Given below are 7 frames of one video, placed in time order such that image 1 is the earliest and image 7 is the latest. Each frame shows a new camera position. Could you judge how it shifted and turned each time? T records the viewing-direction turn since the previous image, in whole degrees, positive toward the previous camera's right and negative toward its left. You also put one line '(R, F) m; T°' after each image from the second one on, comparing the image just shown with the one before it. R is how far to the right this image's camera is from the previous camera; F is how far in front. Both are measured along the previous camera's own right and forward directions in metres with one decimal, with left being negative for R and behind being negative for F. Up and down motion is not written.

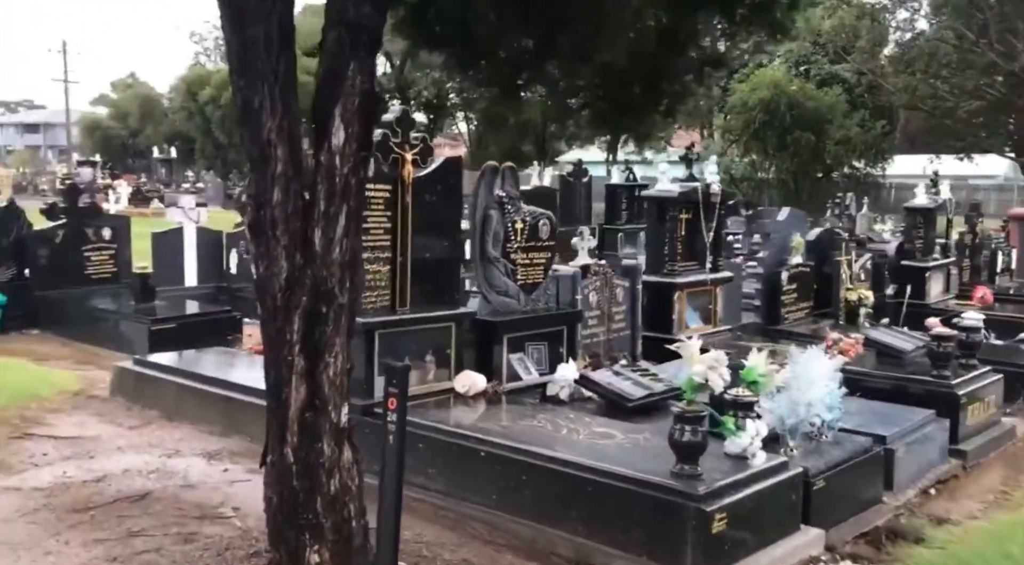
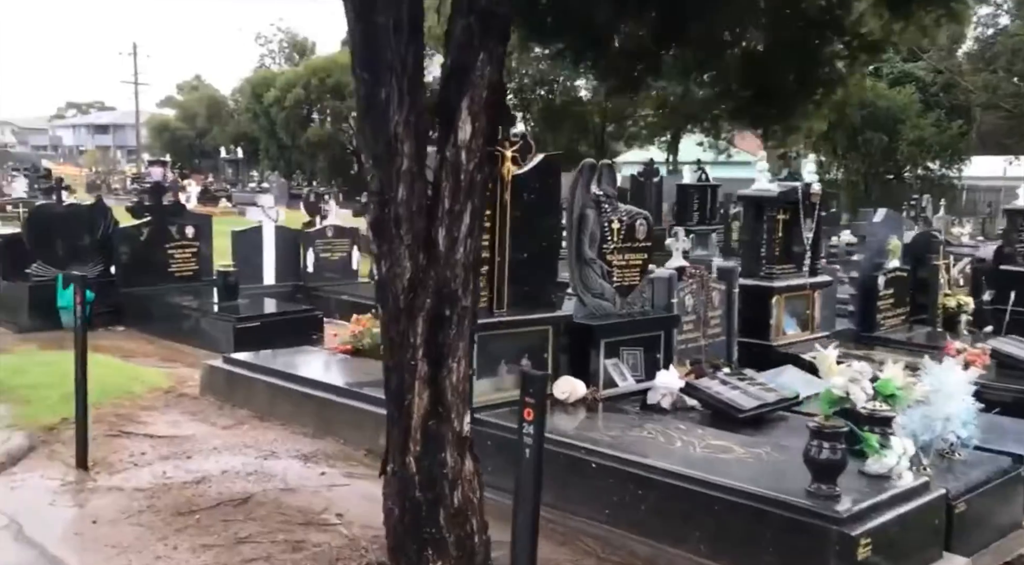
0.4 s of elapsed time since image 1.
(-0.3, +0.2) m; -3°
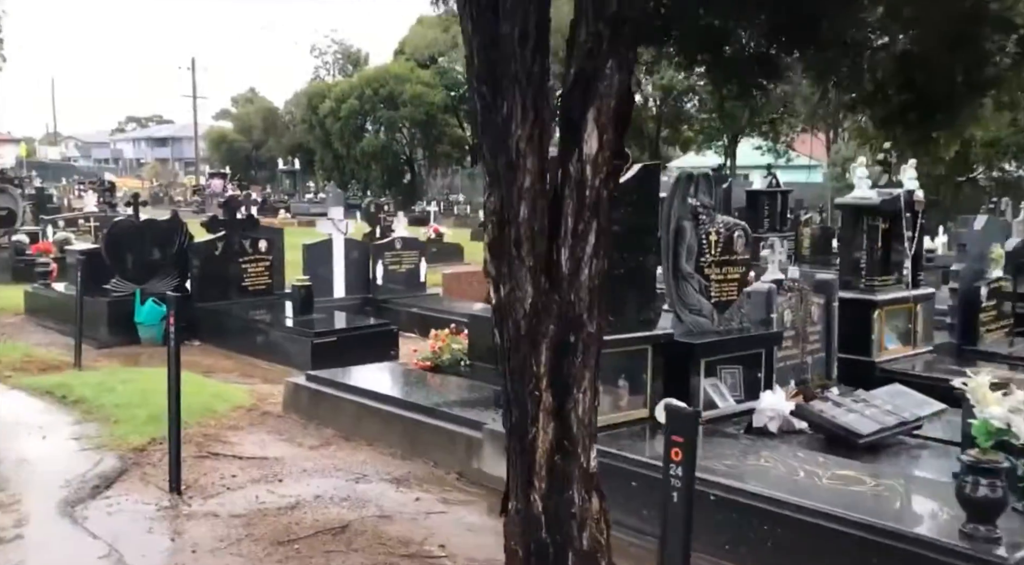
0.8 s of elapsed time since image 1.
(-0.3, +0.2) m; -3°
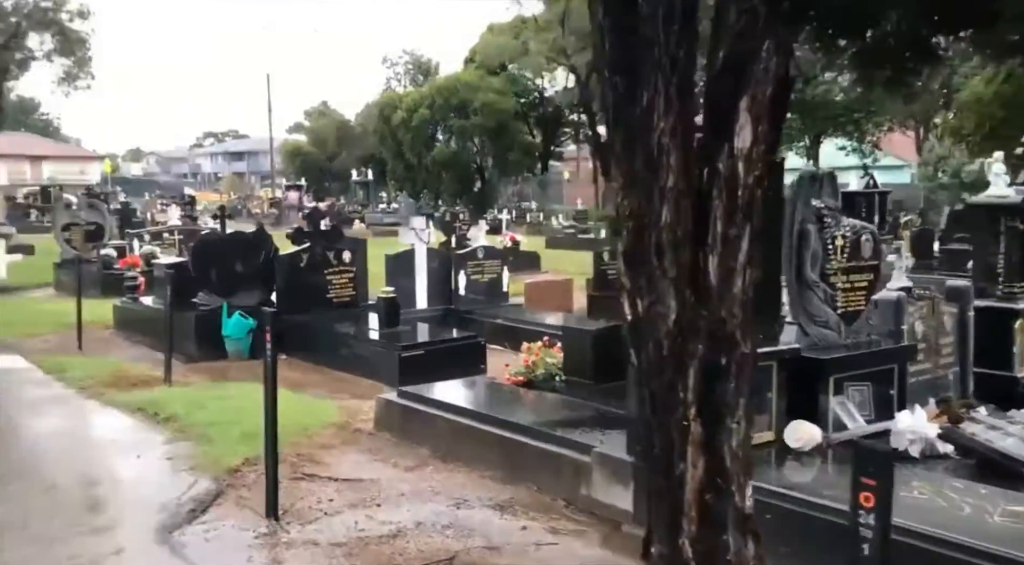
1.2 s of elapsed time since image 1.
(-0.2, +0.4) m; -4°
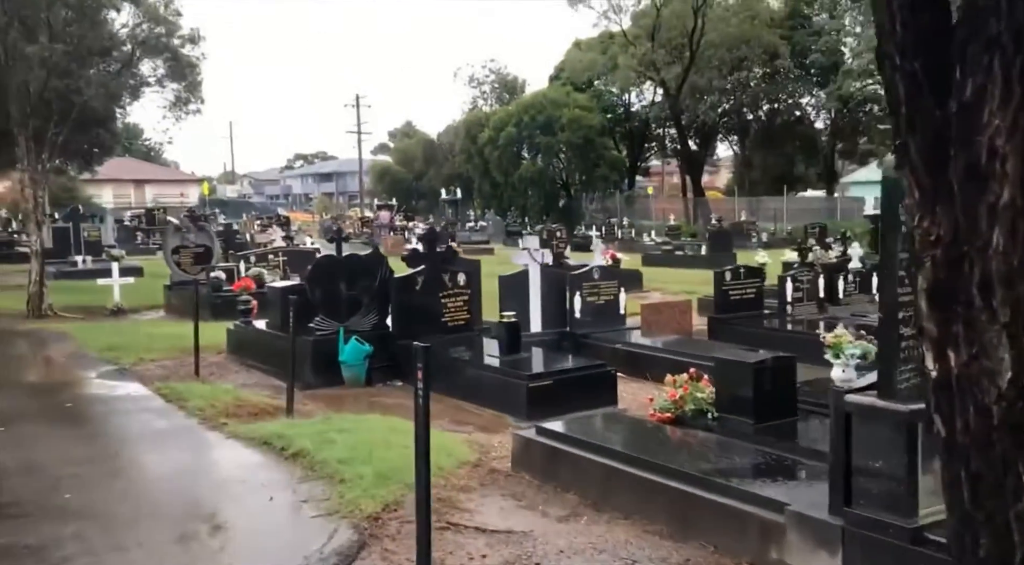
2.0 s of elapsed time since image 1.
(-0.5, +0.6) m; -5°
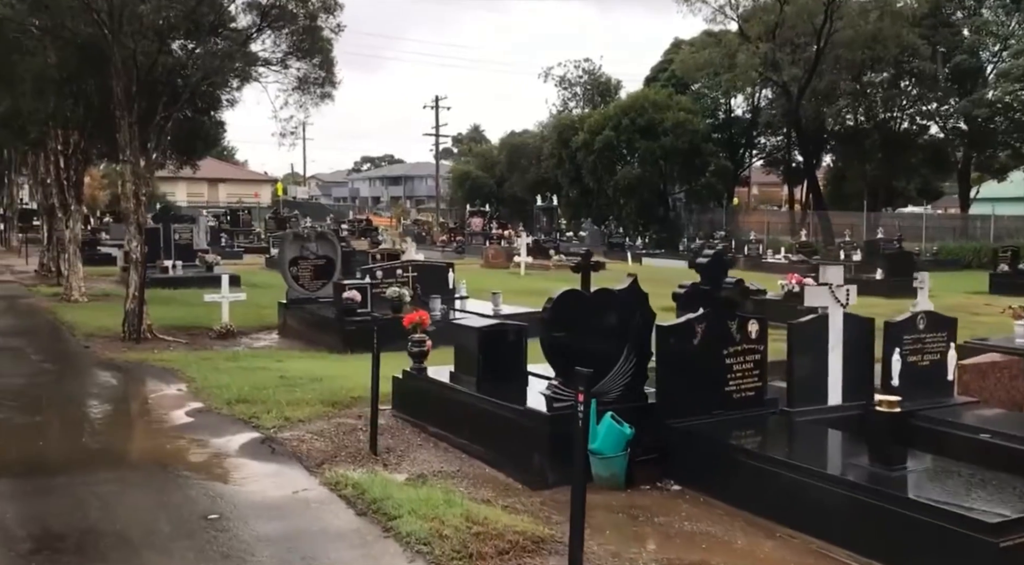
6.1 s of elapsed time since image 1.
(-2.2, +3.5) m; -4°
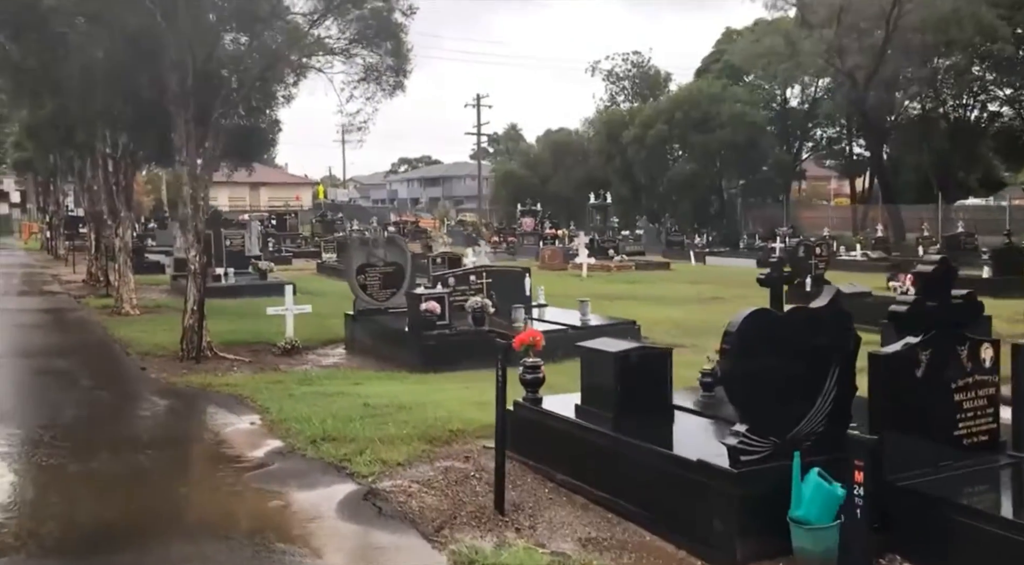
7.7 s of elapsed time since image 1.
(-0.8, +1.6) m; -2°
